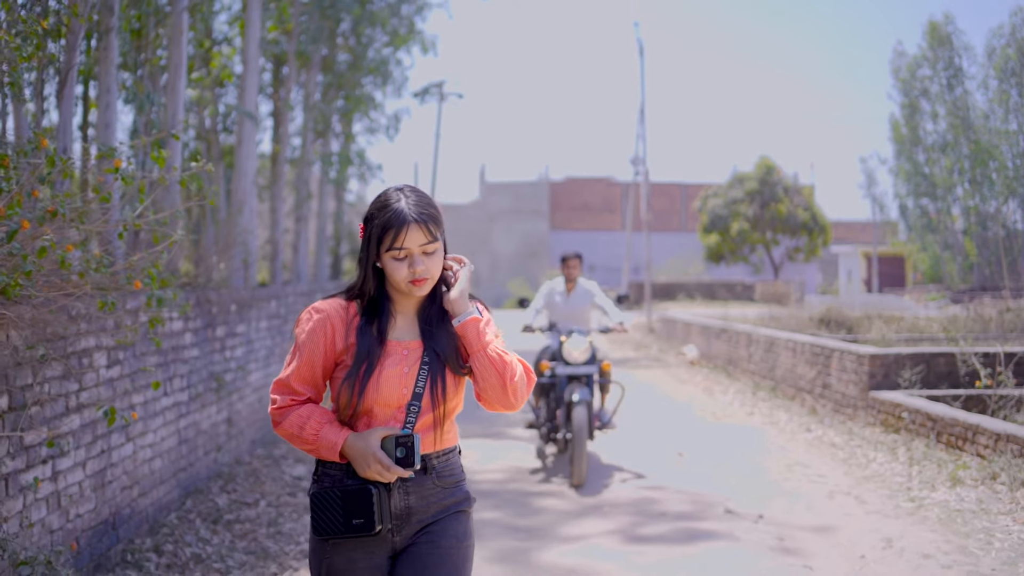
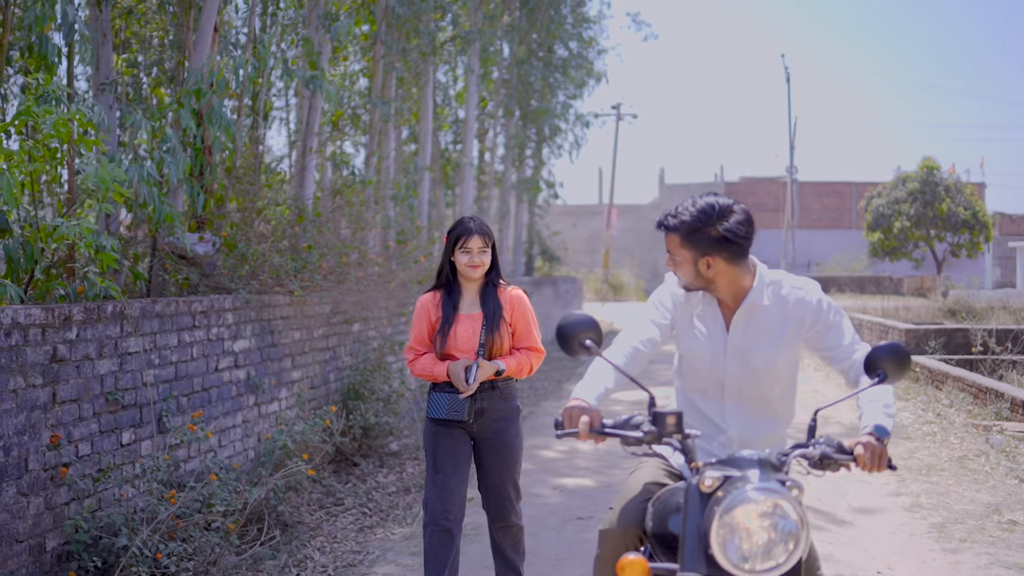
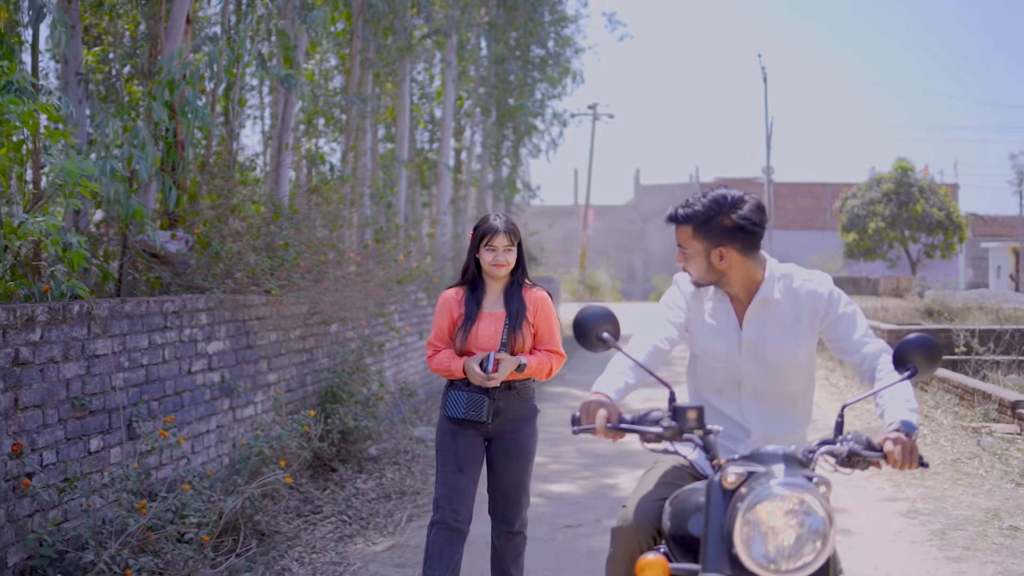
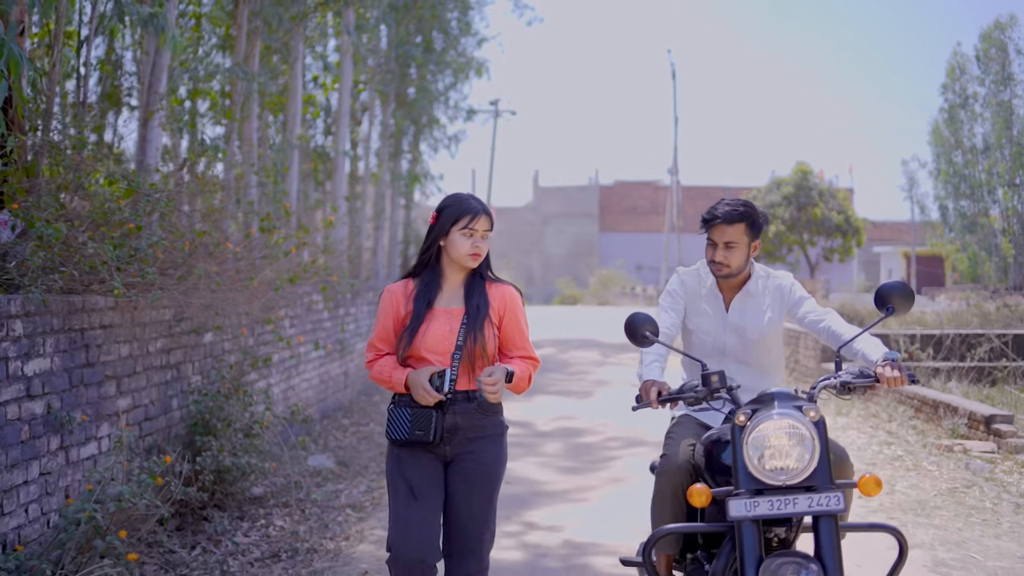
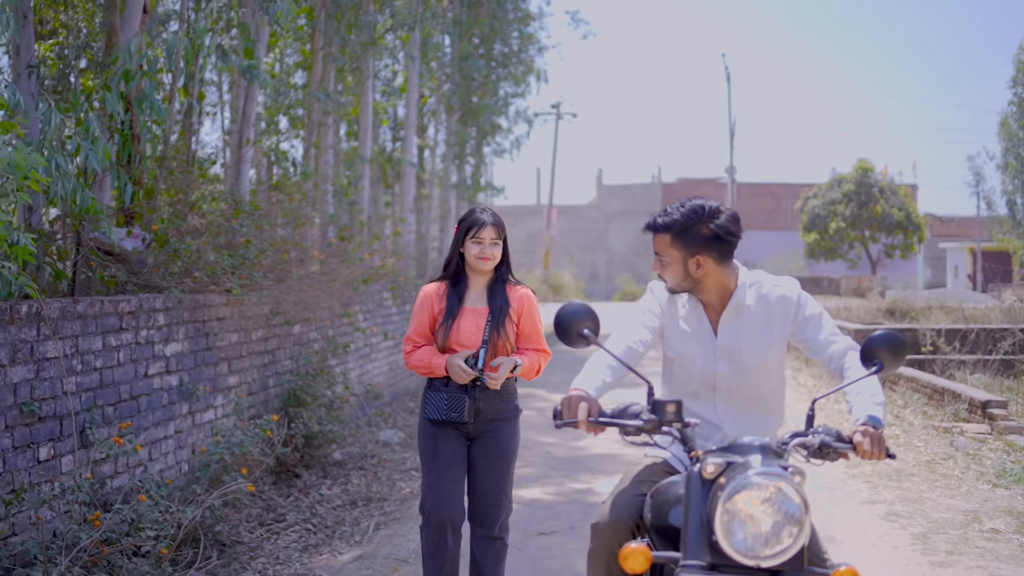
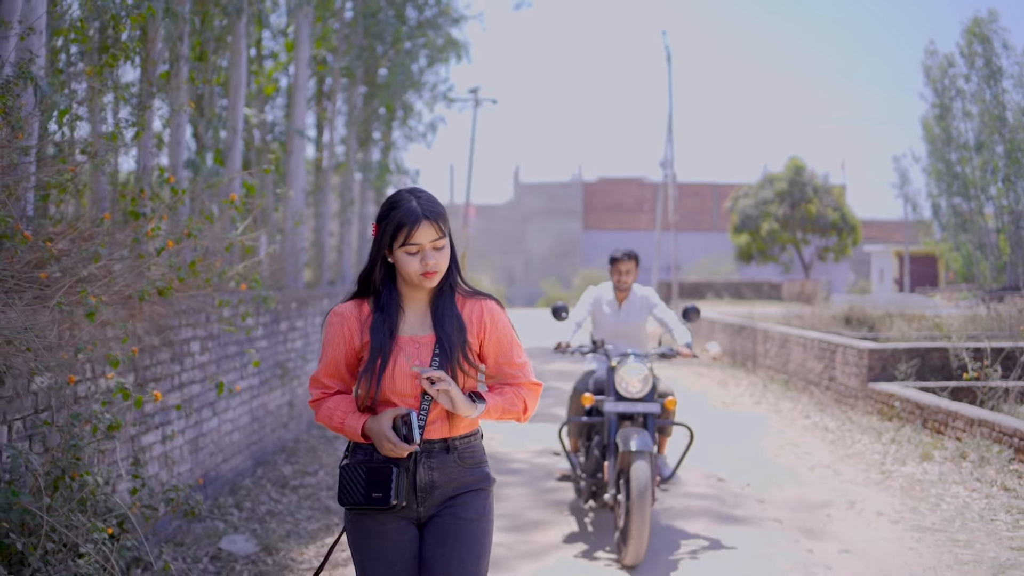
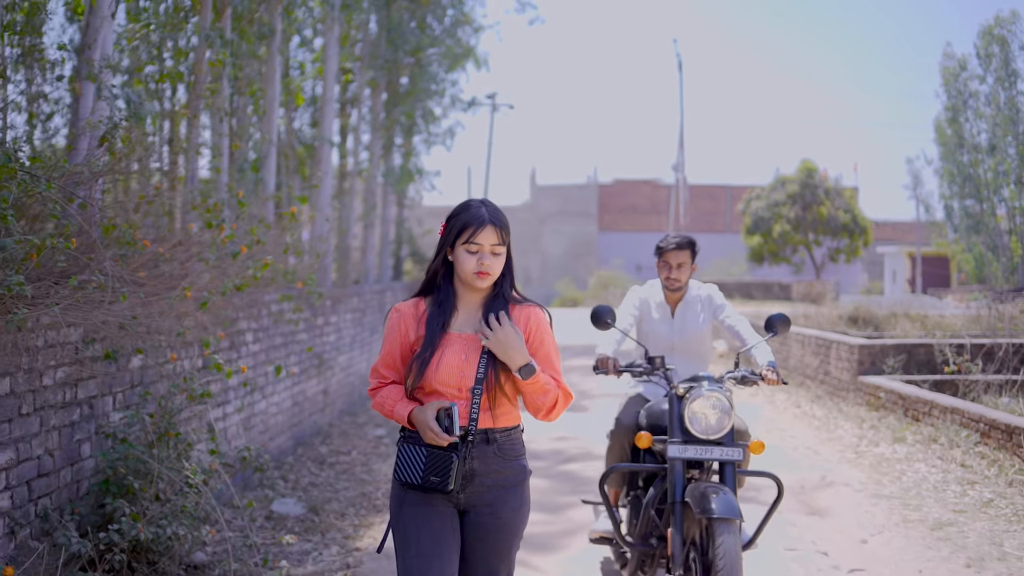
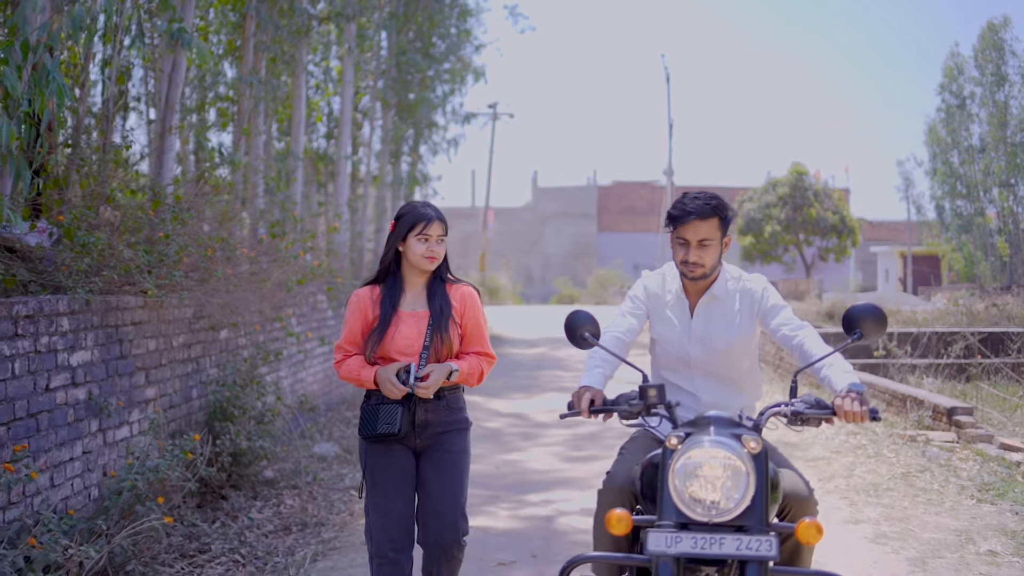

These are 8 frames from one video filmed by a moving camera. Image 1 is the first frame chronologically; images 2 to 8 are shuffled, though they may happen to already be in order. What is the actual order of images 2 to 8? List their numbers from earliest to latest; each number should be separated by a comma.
6, 7, 4, 8, 5, 3, 2
